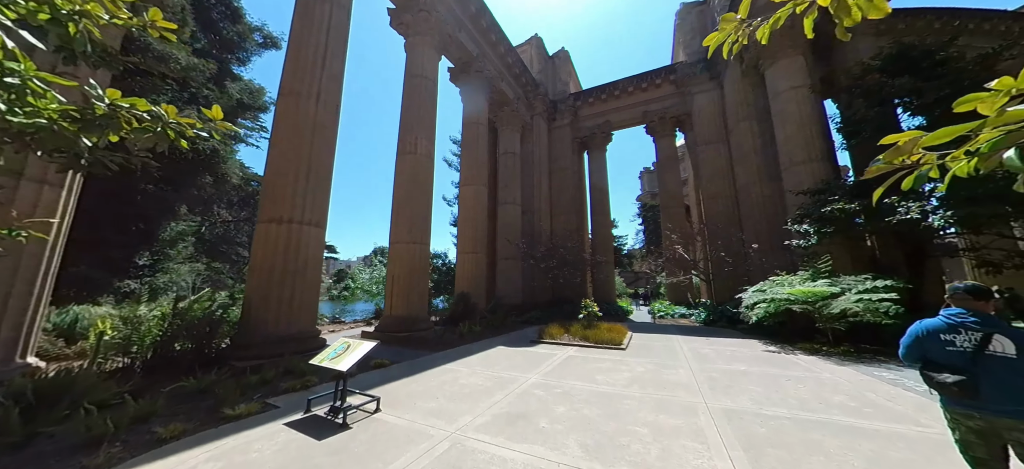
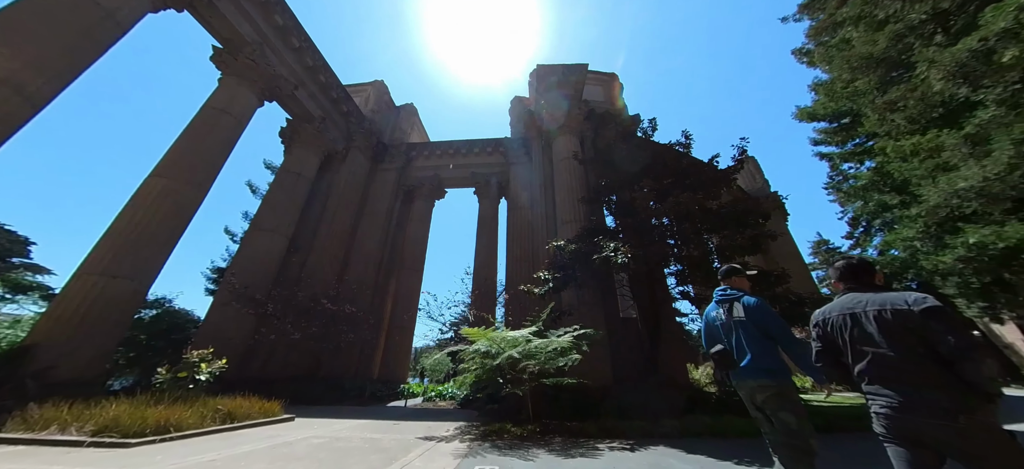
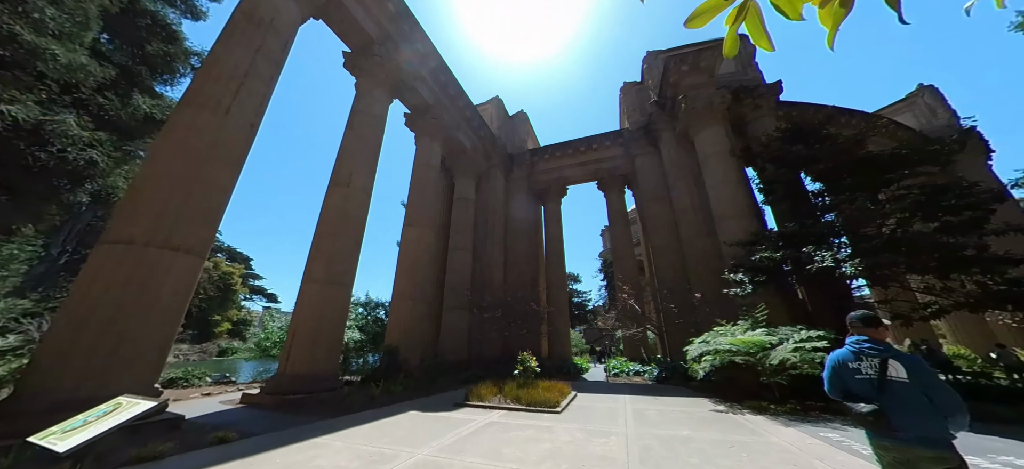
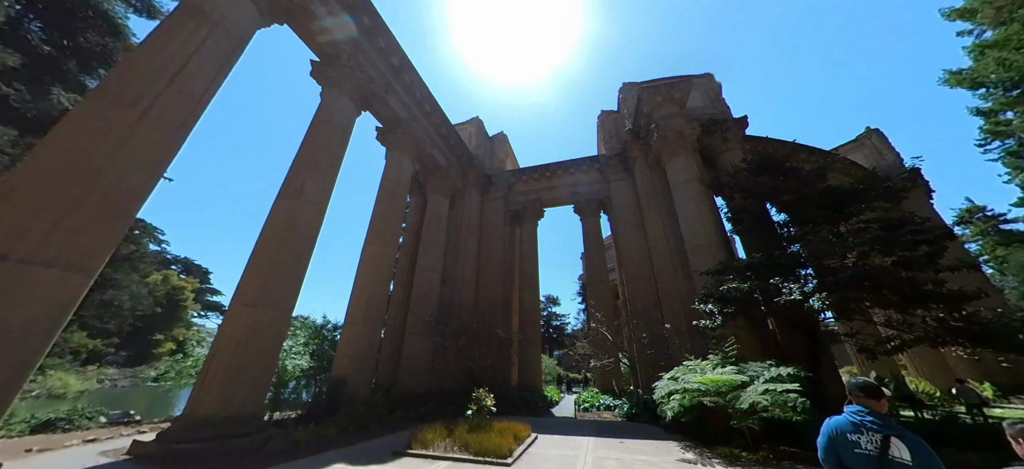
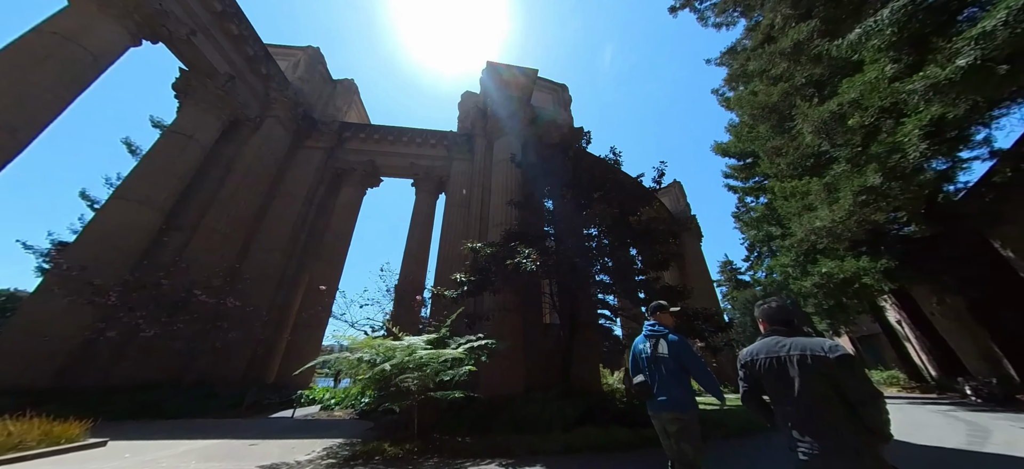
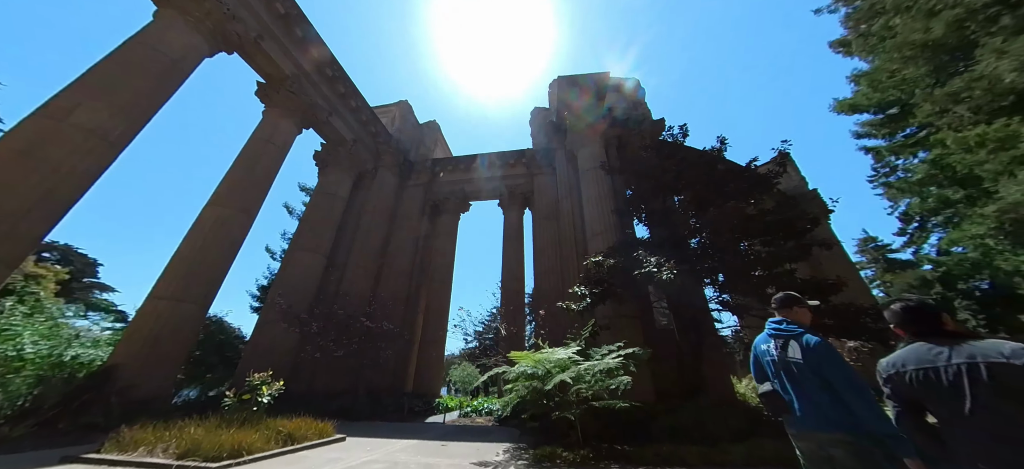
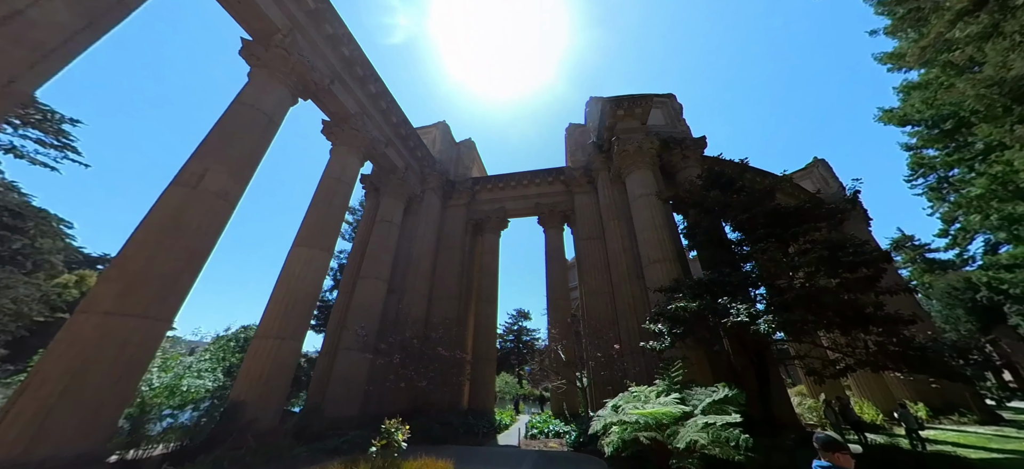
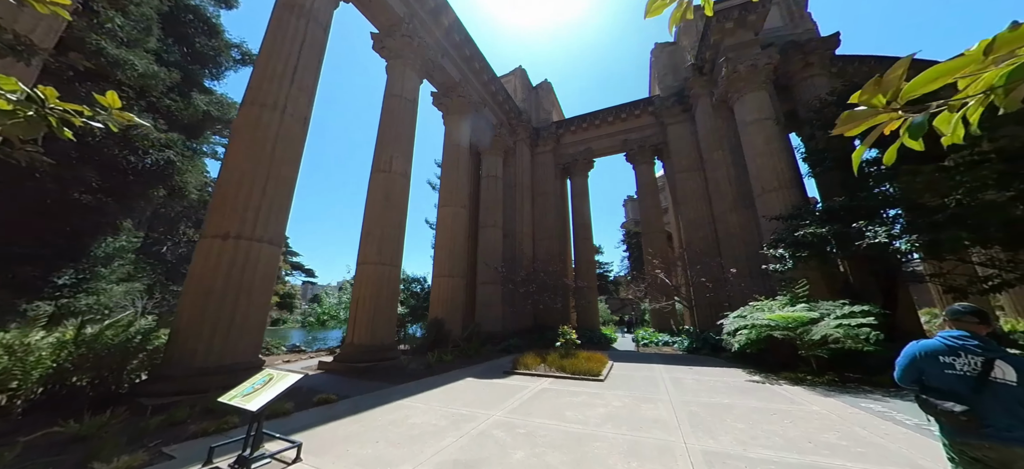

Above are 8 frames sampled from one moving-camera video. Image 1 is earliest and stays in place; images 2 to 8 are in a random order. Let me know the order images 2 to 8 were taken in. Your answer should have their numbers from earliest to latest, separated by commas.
8, 3, 4, 7, 6, 2, 5
